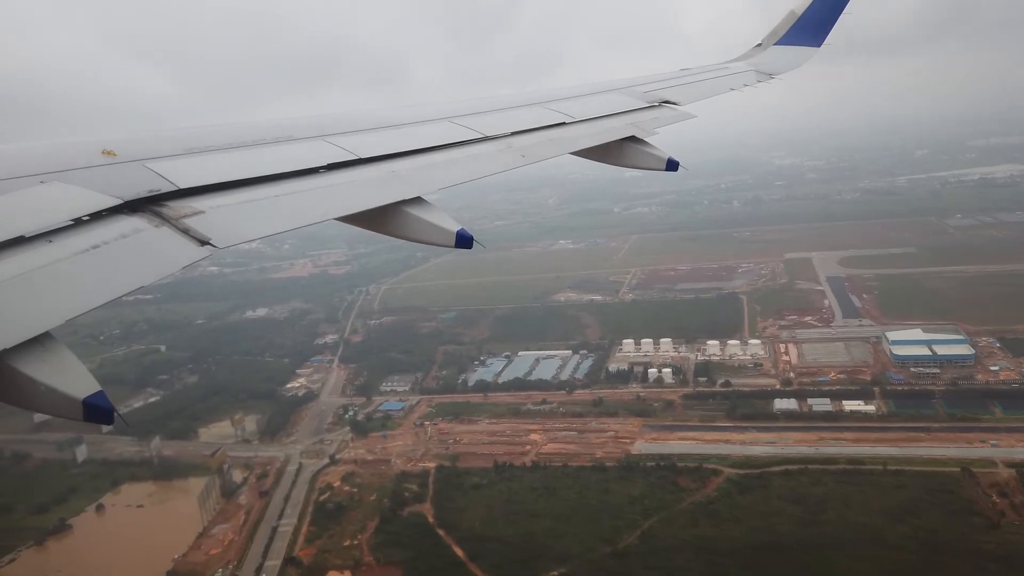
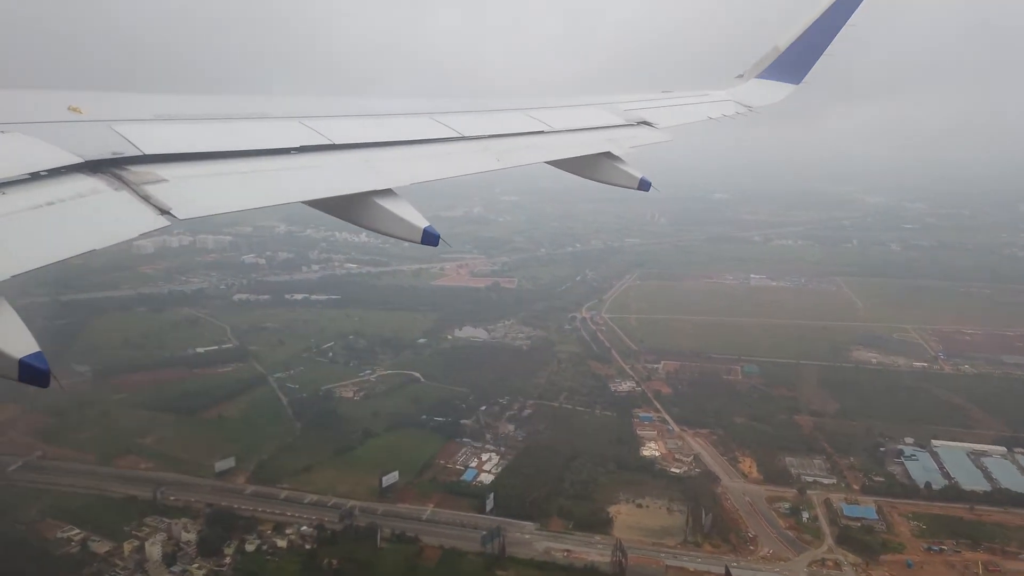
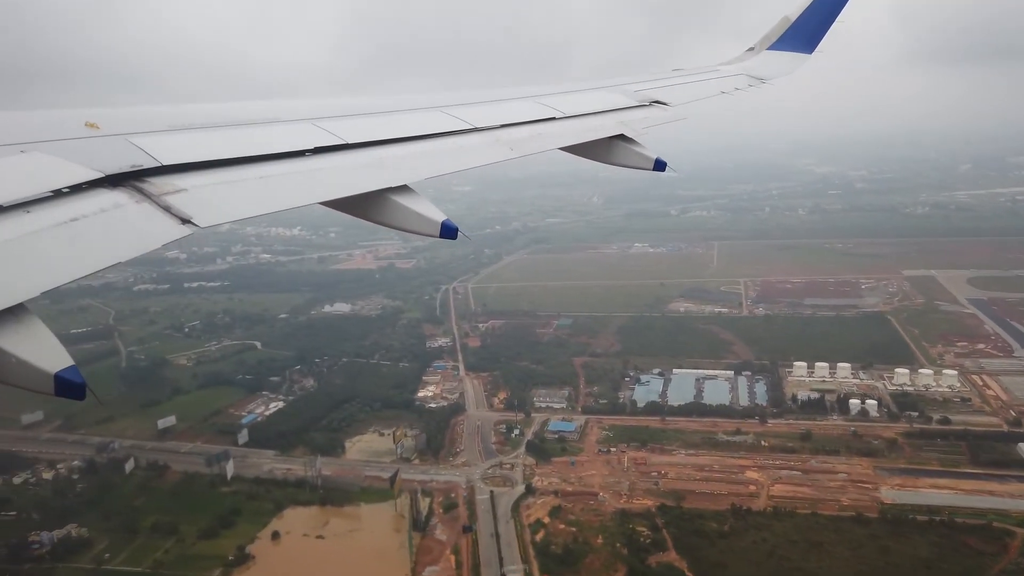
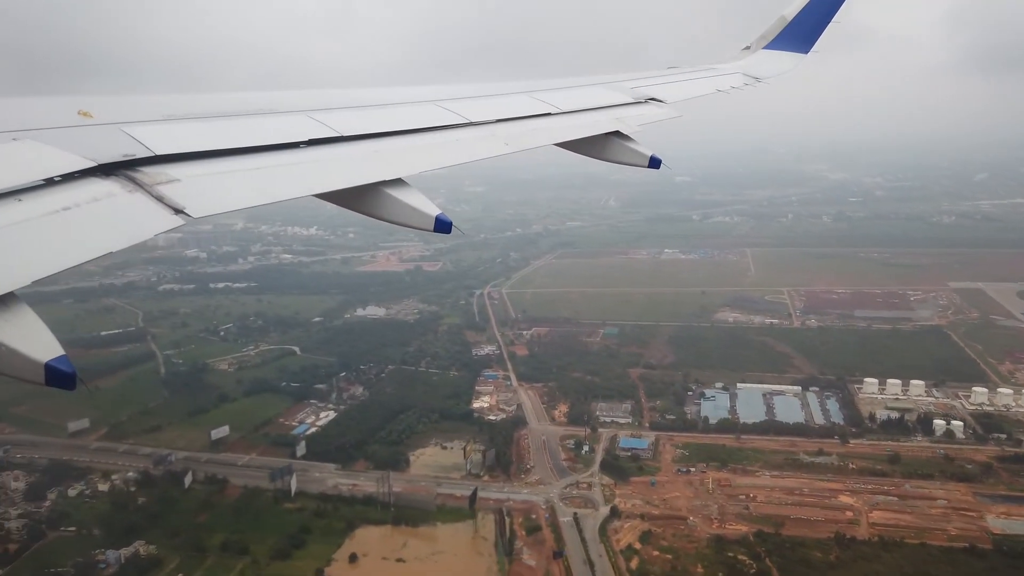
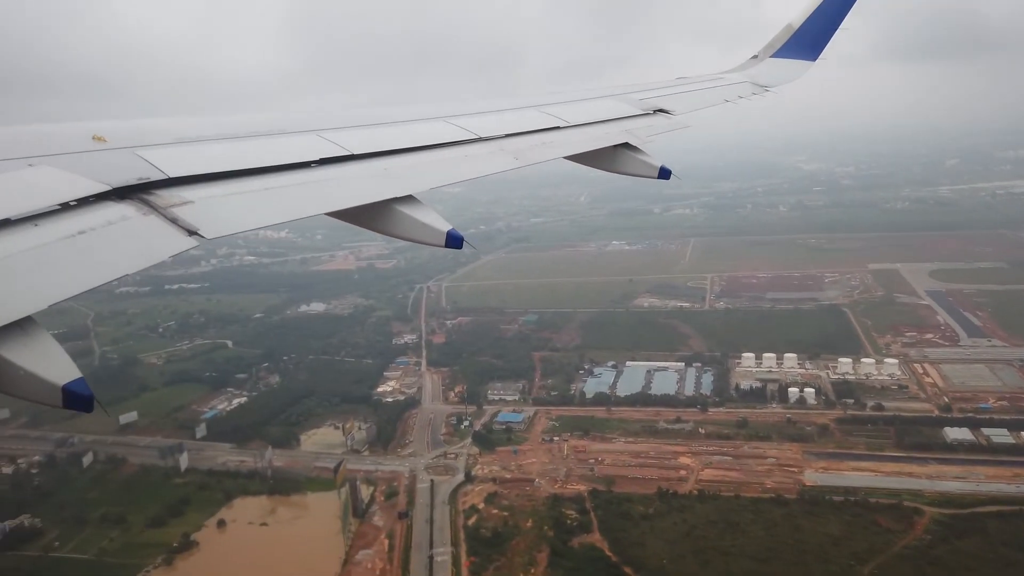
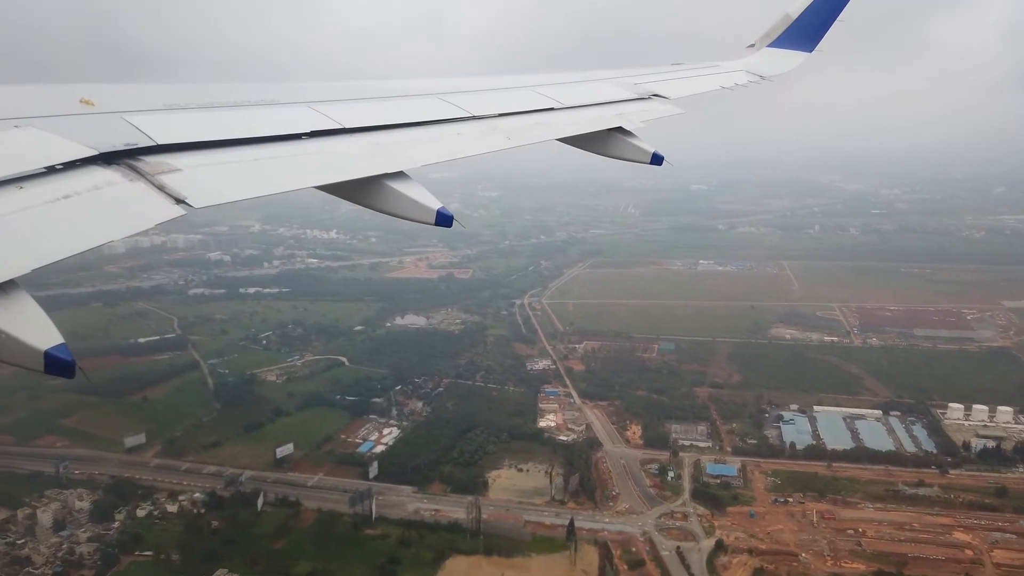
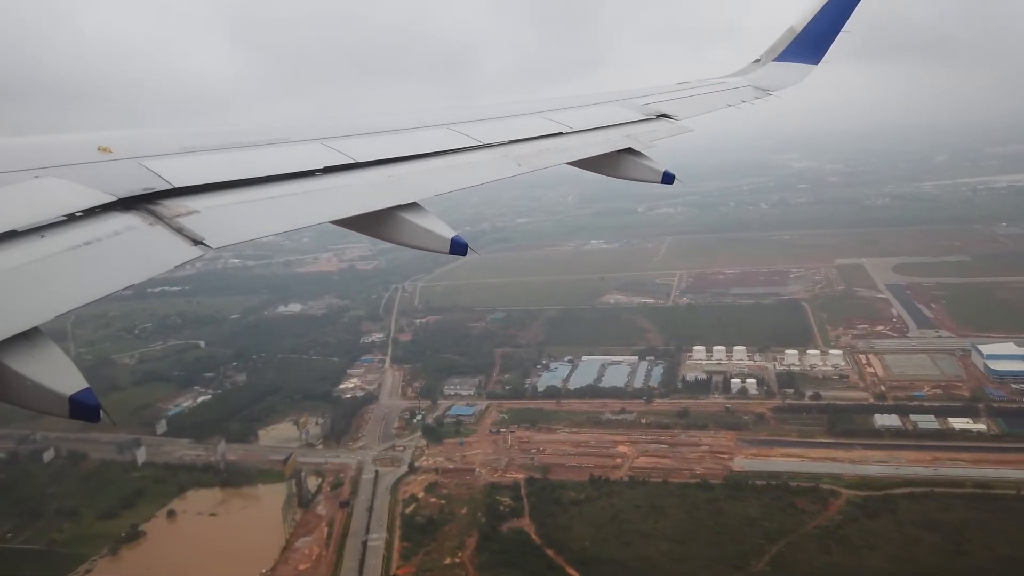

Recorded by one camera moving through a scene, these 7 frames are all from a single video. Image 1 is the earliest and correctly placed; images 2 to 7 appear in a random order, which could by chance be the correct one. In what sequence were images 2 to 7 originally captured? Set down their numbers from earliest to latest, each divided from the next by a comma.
7, 5, 3, 4, 6, 2
